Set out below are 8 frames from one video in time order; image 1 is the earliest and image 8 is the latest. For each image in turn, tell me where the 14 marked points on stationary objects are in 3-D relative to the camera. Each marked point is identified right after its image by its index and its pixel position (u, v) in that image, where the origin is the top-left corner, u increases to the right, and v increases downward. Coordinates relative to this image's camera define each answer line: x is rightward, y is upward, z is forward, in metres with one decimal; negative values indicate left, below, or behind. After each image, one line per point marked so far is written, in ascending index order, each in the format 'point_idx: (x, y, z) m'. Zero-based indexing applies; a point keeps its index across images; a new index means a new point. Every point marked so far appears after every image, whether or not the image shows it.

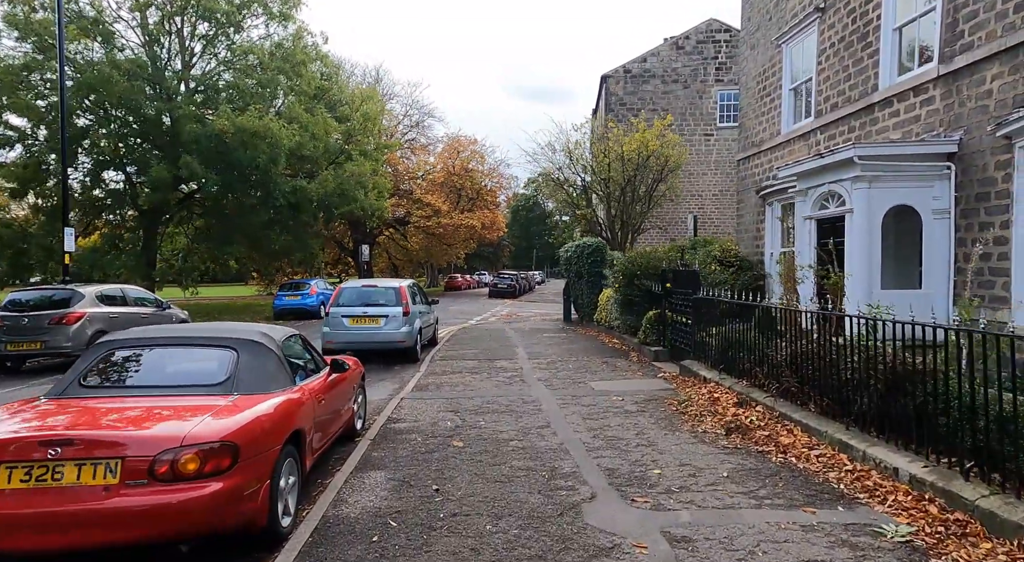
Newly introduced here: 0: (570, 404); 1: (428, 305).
0: (+0.7, -1.4, +7.3) m
1: (-1.8, -0.5, +13.2) m
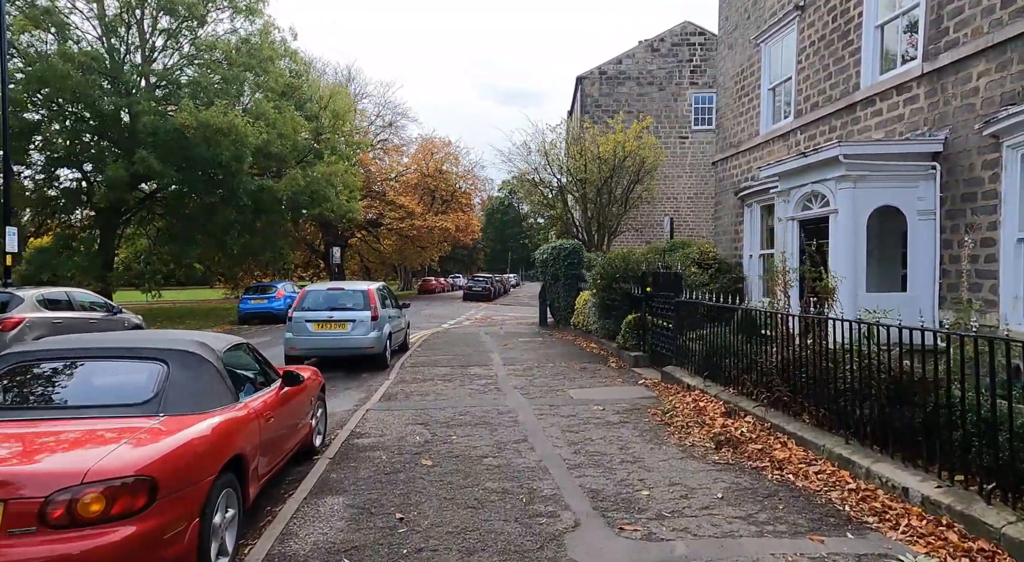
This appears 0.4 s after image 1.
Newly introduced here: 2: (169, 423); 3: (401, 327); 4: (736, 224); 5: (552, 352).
0: (+0.4, -1.4, +6.9) m
1: (-2.3, -0.5, +12.6) m
2: (-1.7, -0.7, +3.3) m
3: (-2.2, -0.9, +12.7) m
4: (+5.2, +1.3, +15.0) m
5: (+0.8, -1.4, +12.4) m
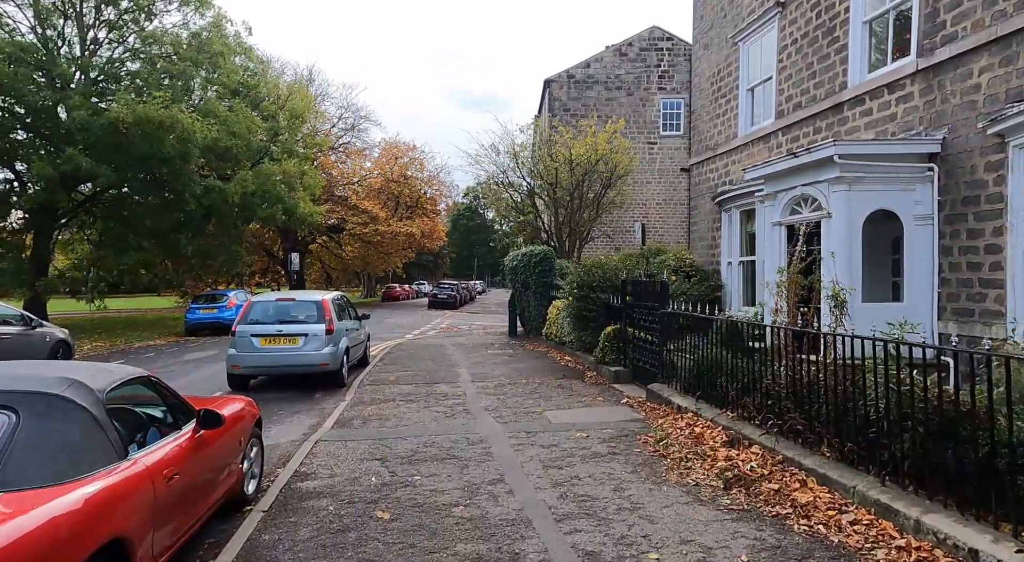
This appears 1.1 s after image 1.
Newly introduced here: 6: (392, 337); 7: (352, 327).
0: (+0.1, -1.5, +6.0) m
1: (-2.9, -0.7, +11.7) m
2: (-1.8, -0.8, +2.3) m
3: (-2.8, -1.1, +11.7) m
4: (+4.5, +1.1, +14.4) m
5: (+0.2, -1.5, +11.6) m
6: (-3.7, -1.7, +19.7) m
7: (-2.8, -0.8, +11.1) m
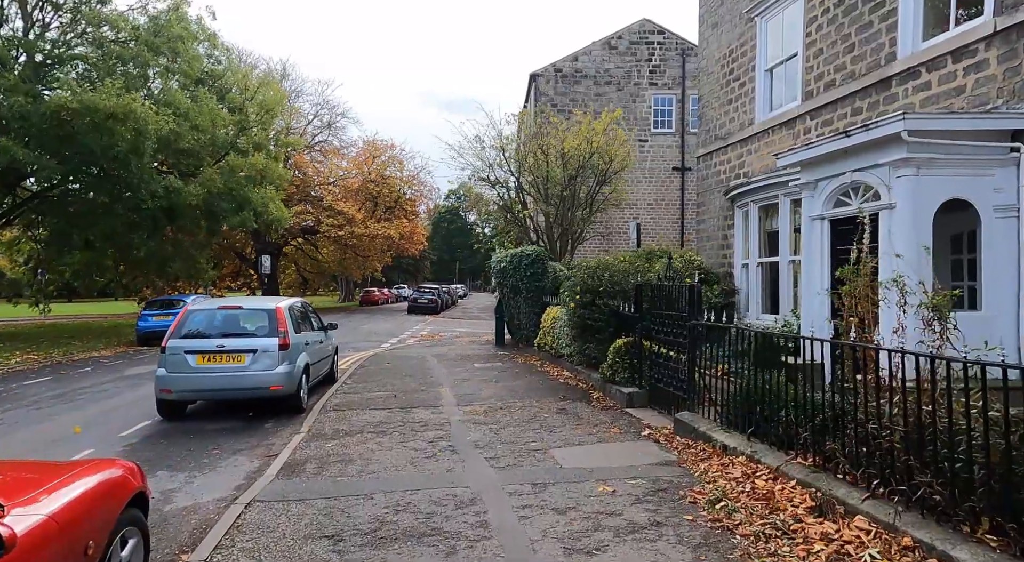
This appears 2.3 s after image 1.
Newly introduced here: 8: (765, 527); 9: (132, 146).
0: (+0.1, -1.6, +4.4) m
1: (-3.0, -0.8, +10.0) m
2: (-1.7, -0.8, +0.7) m
3: (-2.9, -1.1, +10.0) m
4: (+4.3, +1.1, +13.0) m
5: (+0.1, -1.6, +10.0) m
6: (-4.0, -1.8, +18.0) m
7: (-2.9, -0.8, +9.4) m
8: (+1.5, -1.5, +3.9) m
9: (-11.2, +3.9, +18.8) m
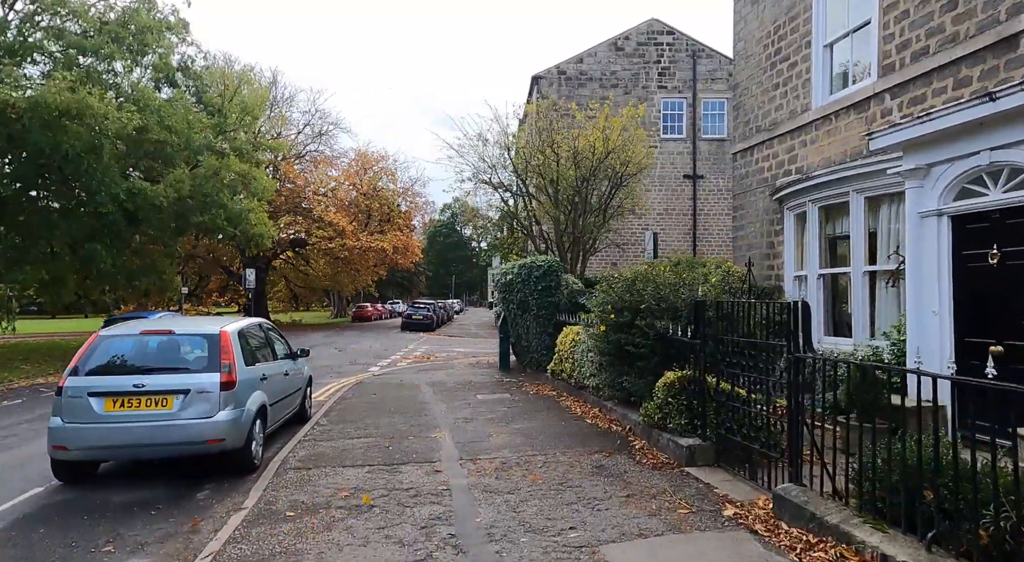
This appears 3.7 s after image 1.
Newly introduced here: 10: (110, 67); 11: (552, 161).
0: (+0.4, -1.6, +2.4) m
1: (-2.8, -1.0, +8.0) m
2: (-1.4, -0.8, -1.3) m
3: (-2.7, -1.3, +8.0) m
4: (+4.4, +0.8, +11.1) m
5: (+0.2, -1.8, +8.0) m
6: (-3.9, -2.2, +15.9) m
7: (-2.7, -1.0, +7.4) m
8: (+1.8, -1.6, +2.0) m
9: (-11.1, +3.5, +16.8) m
10: (-12.0, +6.4, +19.2) m
11: (+1.0, +2.9, +15.7) m
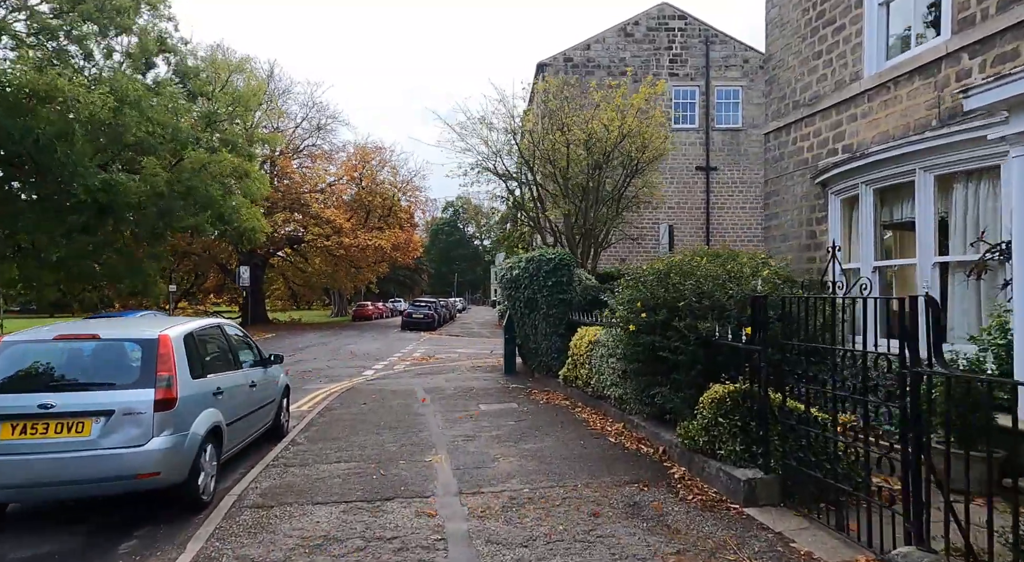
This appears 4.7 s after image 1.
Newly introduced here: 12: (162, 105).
0: (+0.4, -1.6, +1.2) m
1: (-2.7, -0.9, +6.7) m
2: (-1.4, -0.7, -2.6) m
3: (-2.6, -1.3, +6.7) m
4: (+4.6, +0.9, +9.8) m
5: (+0.3, -1.7, +6.7) m
6: (-3.8, -2.1, +14.7) m
7: (-2.6, -1.0, +6.2) m
8: (+1.8, -1.5, +0.7) m
9: (-10.9, +3.6, +15.6) m
10: (-11.9, +6.5, +18.0) m
11: (+1.1, +3.0, +14.5) m
12: (-10.2, +5.3, +19.0) m
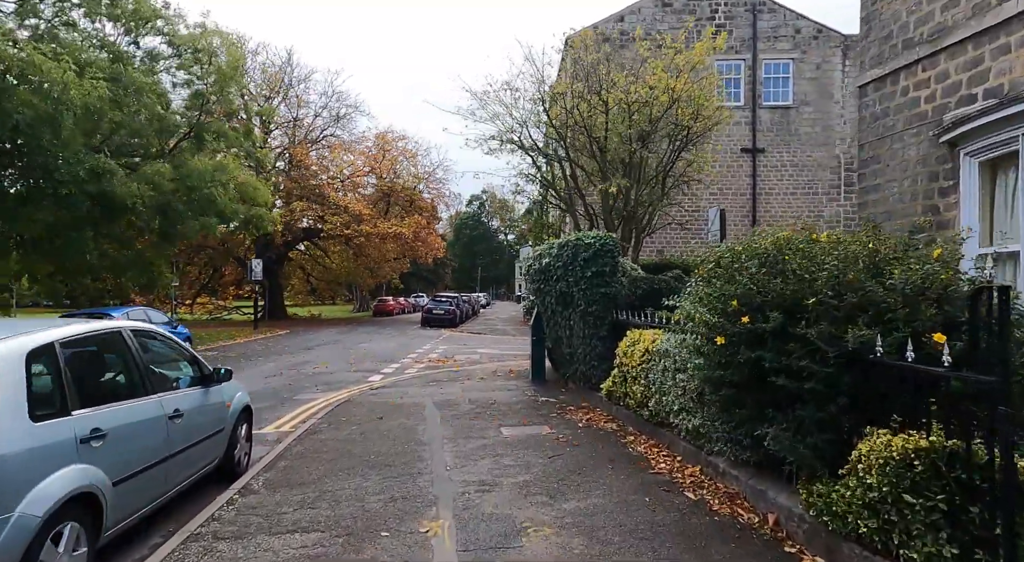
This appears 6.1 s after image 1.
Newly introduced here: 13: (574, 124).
0: (+0.5, -1.5, -0.9) m
1: (-2.5, -0.8, +4.8) m
2: (-1.5, -0.7, -4.6) m
3: (-2.4, -1.2, +4.8) m
4: (+4.9, +1.0, +7.5) m
5: (+0.6, -1.6, +4.7) m
6: (-3.2, -2.0, +12.8) m
7: (-2.4, -0.9, +4.2) m
8: (+1.8, -1.4, -1.4) m
9: (-10.3, +3.8, +13.9) m
10: (-11.2, +6.7, +16.3) m
11: (+1.7, +3.2, +12.3) m
12: (-9.5, +5.5, +17.2) m
13: (+1.2, +3.1, +12.6) m
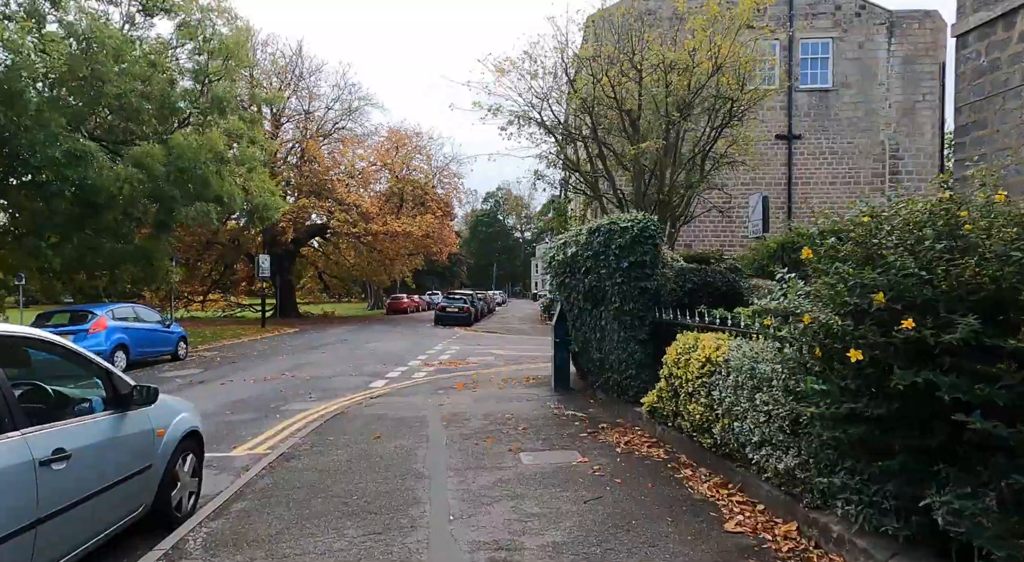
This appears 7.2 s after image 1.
0: (+0.5, -1.5, -2.4) m
1: (-2.3, -0.7, +3.4) m
2: (-1.6, -0.6, -6.0) m
3: (-2.2, -1.1, +3.4) m
4: (+5.1, +1.1, +5.9) m
5: (+0.7, -1.5, +3.2) m
6: (-2.9, -1.9, +11.4) m
7: (-2.3, -0.8, +2.8) m
8: (+1.8, -1.4, -2.9) m
9: (-10.0, +3.9, +12.7) m
10: (-10.8, +6.8, +15.1) m
11: (+2.0, +3.3, +10.8) m
12: (-9.1, +5.6, +16.0) m
13: (+1.5, +3.2, +11.1) m
